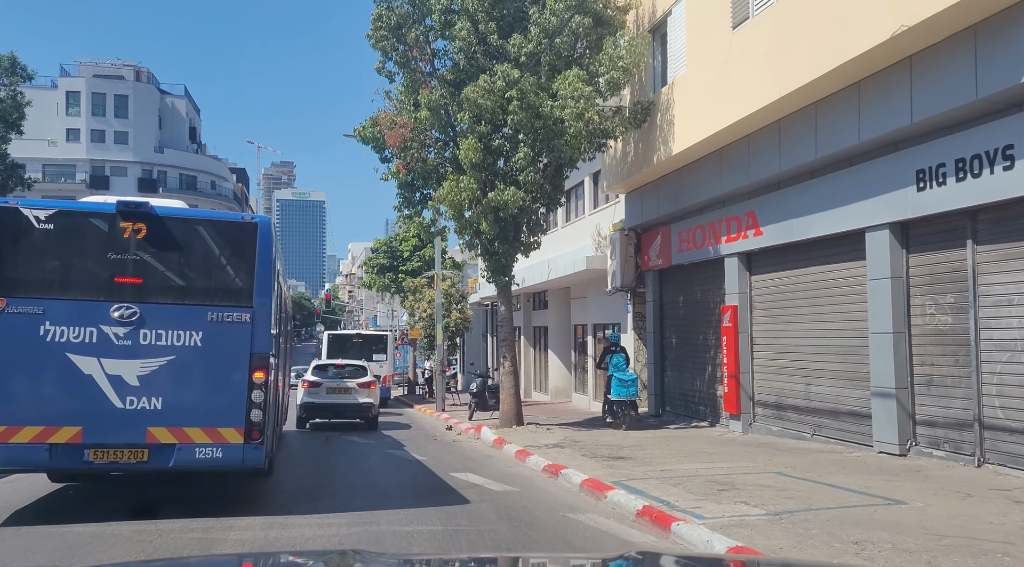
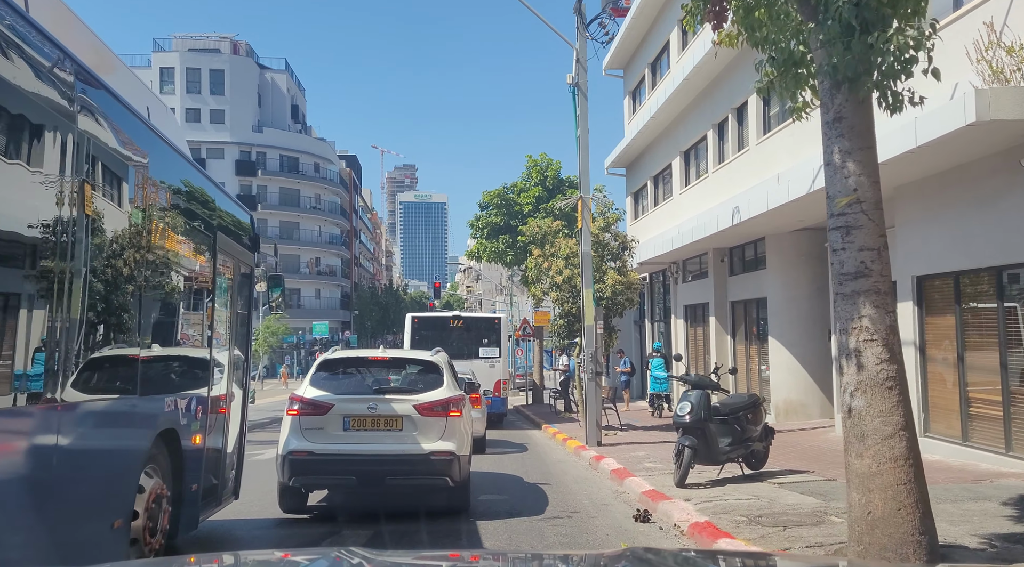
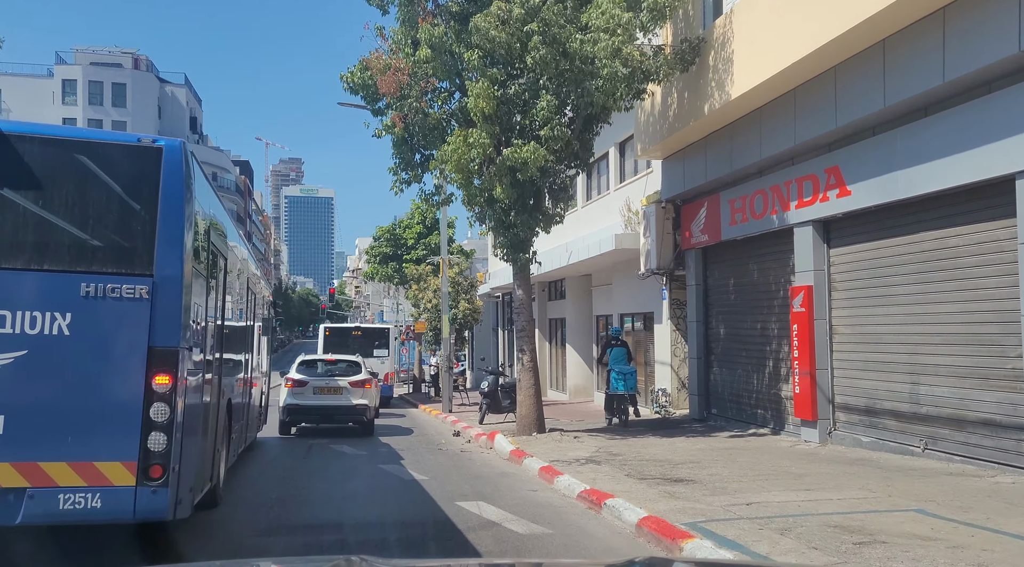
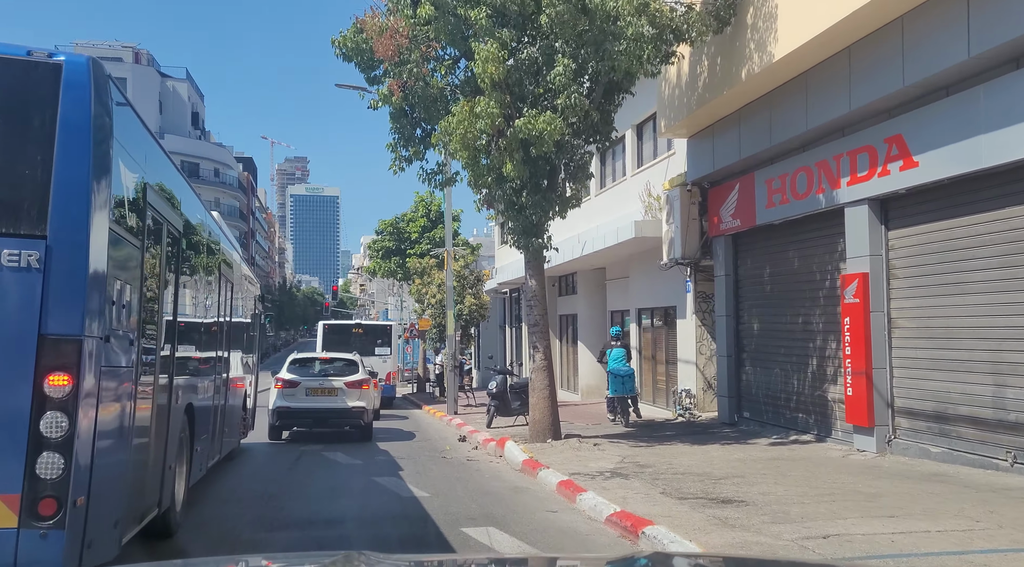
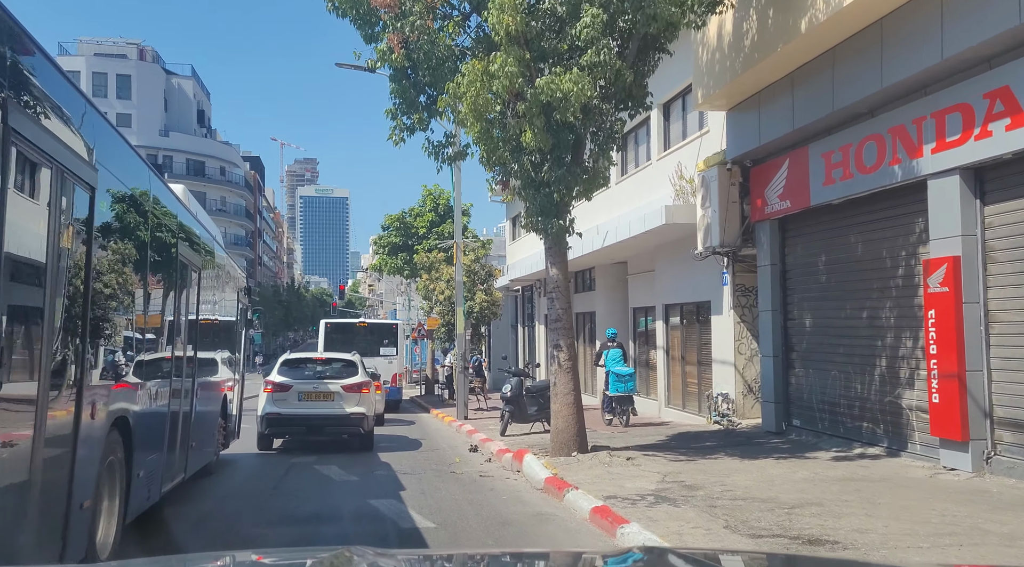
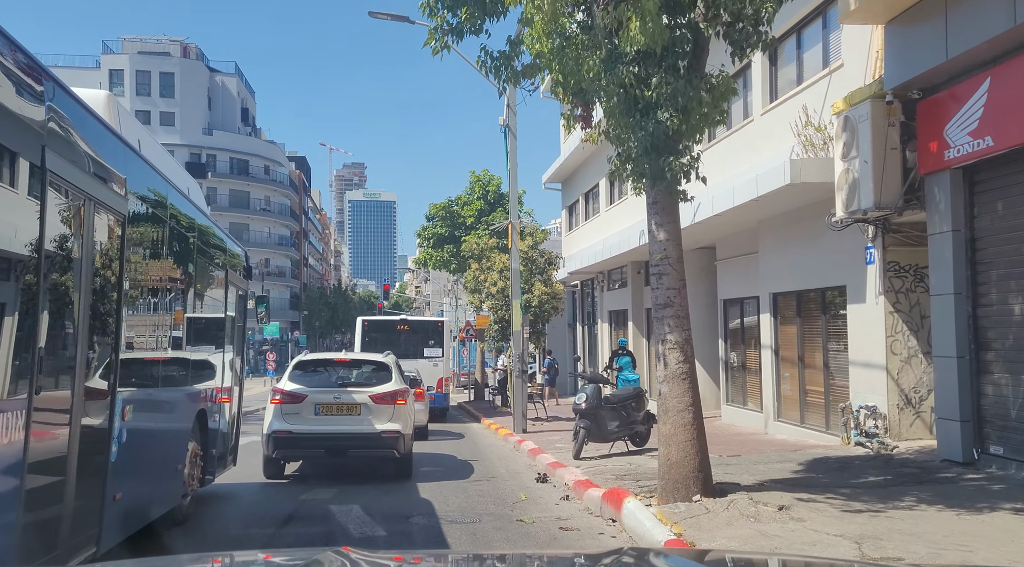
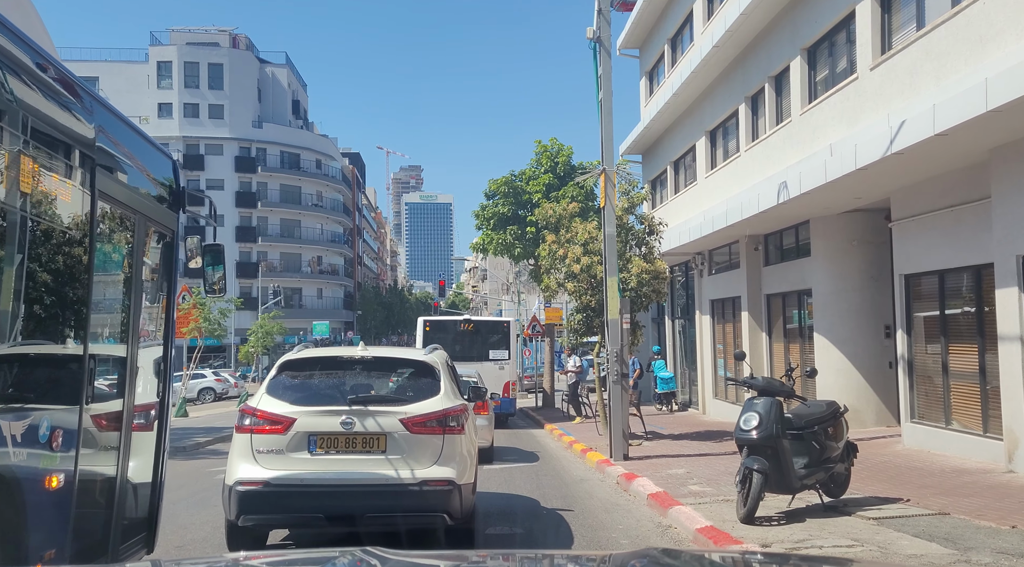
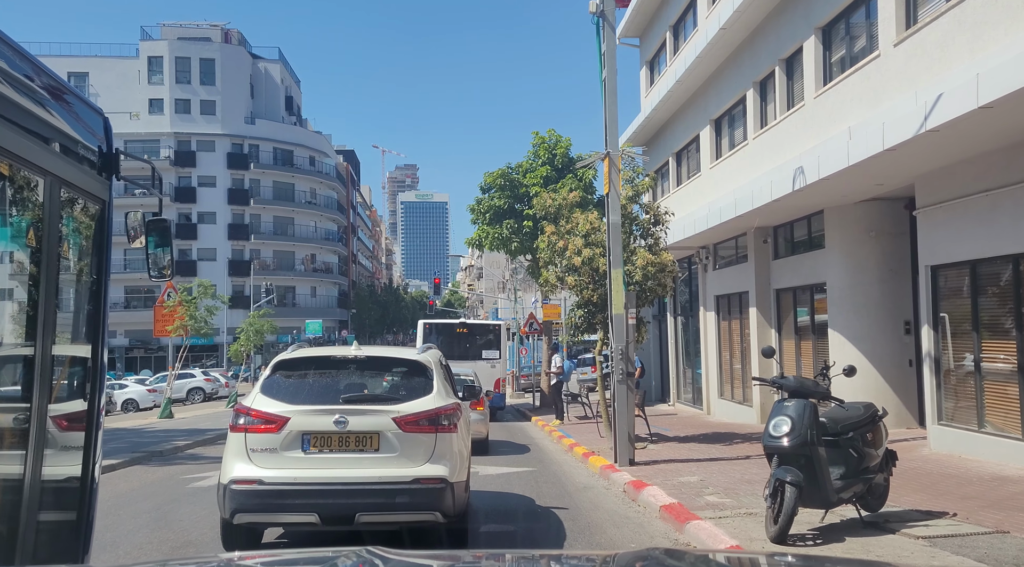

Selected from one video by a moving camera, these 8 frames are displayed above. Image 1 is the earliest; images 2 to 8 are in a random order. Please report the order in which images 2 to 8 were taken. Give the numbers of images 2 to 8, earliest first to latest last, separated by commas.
3, 4, 5, 6, 2, 7, 8
